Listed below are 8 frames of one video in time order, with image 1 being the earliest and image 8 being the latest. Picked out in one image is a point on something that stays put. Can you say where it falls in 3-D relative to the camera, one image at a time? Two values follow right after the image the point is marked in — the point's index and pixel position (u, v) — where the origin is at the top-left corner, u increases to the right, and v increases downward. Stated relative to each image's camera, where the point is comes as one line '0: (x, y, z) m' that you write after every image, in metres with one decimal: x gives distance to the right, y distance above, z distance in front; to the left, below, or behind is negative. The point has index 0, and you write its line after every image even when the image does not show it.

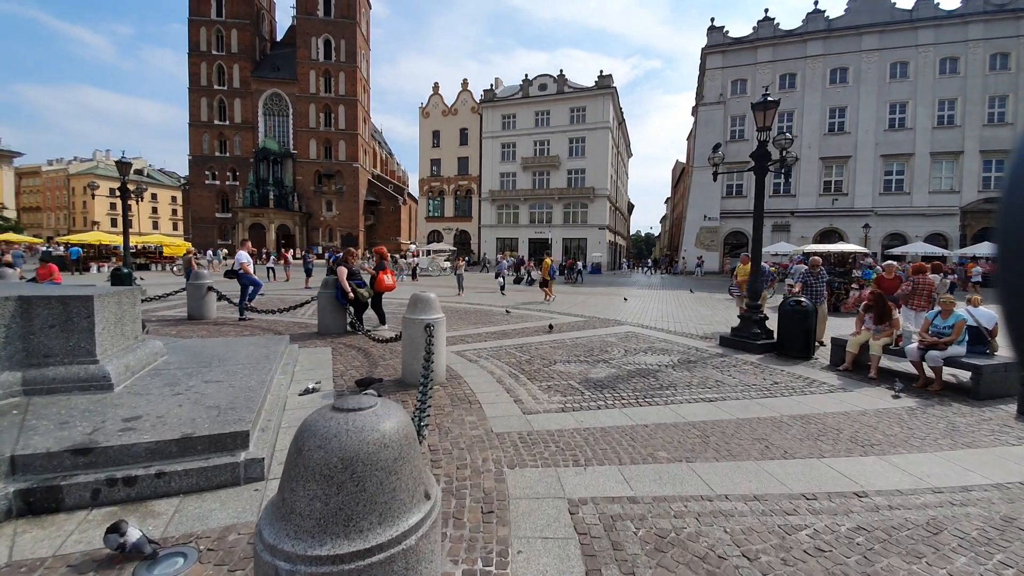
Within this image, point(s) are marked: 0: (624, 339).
0: (+2.4, -1.1, +8.8) m
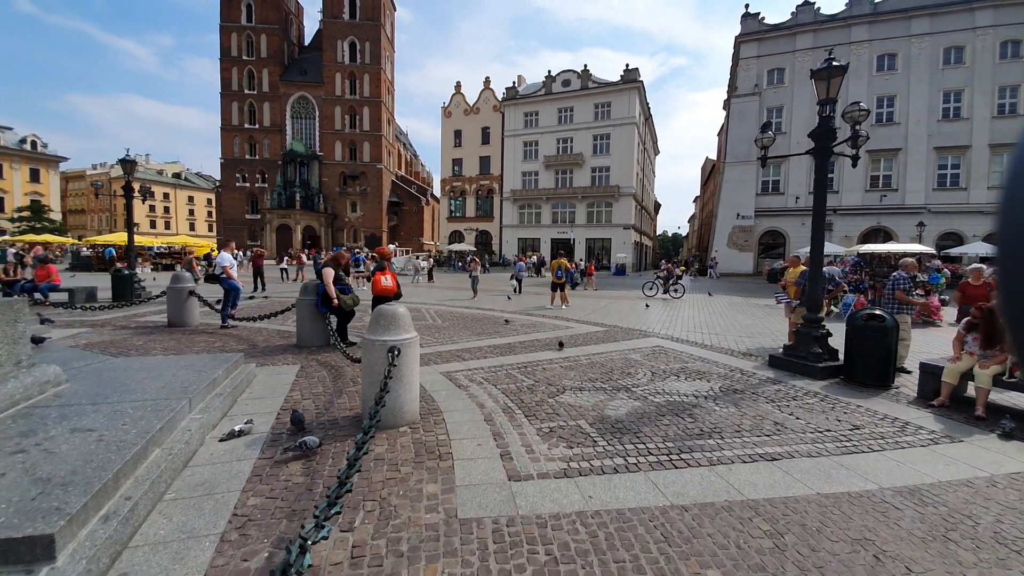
0: (+2.5, -1.2, +7.3) m
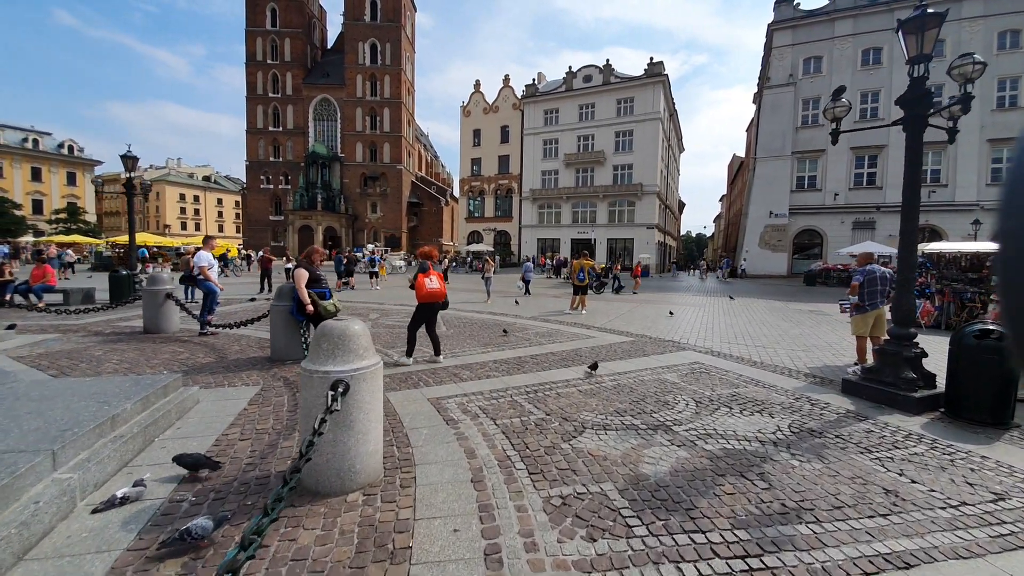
0: (+2.6, -1.3, +6.0) m
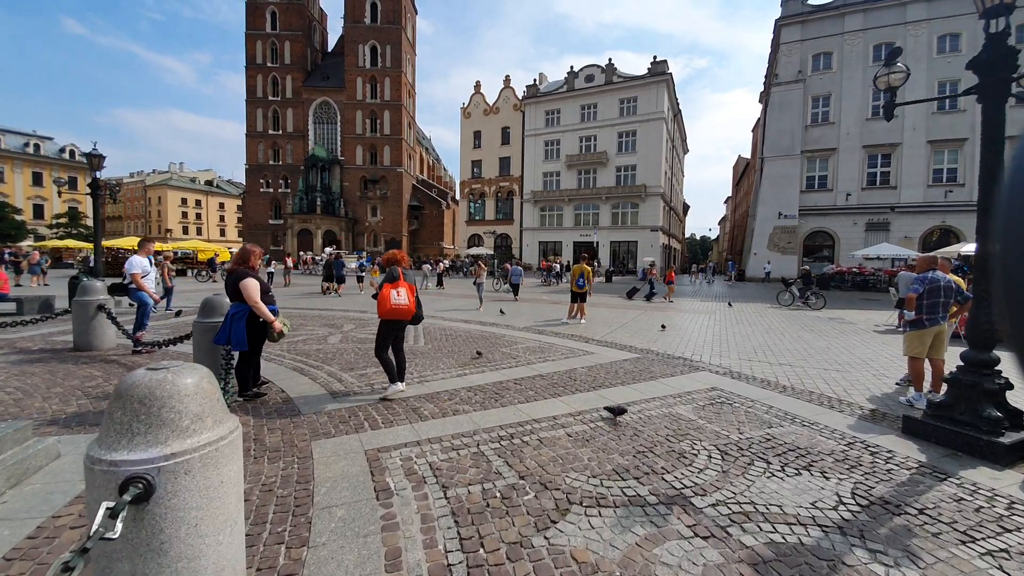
0: (+2.3, -1.5, +4.8) m
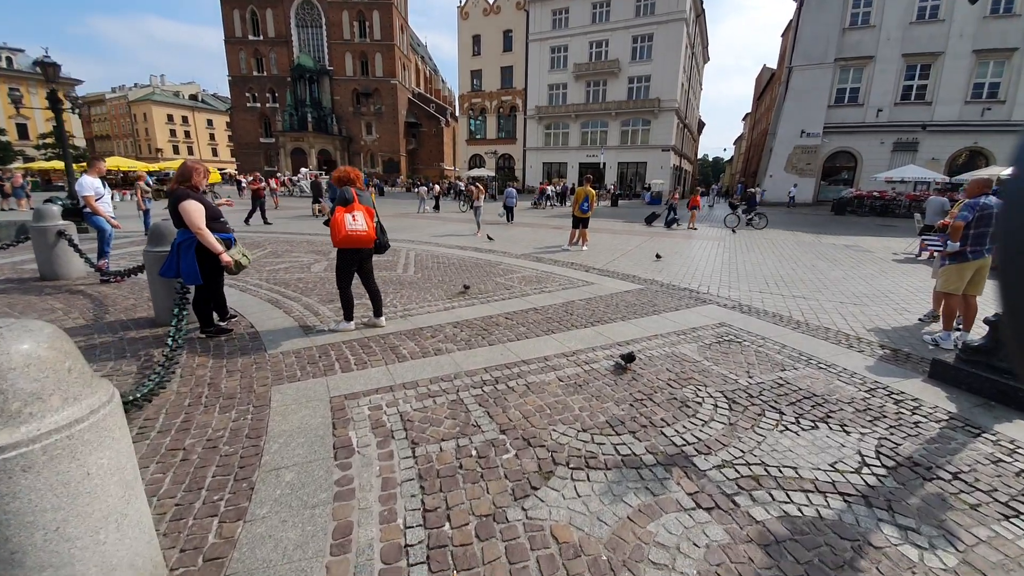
0: (+2.2, -0.7, +4.3) m
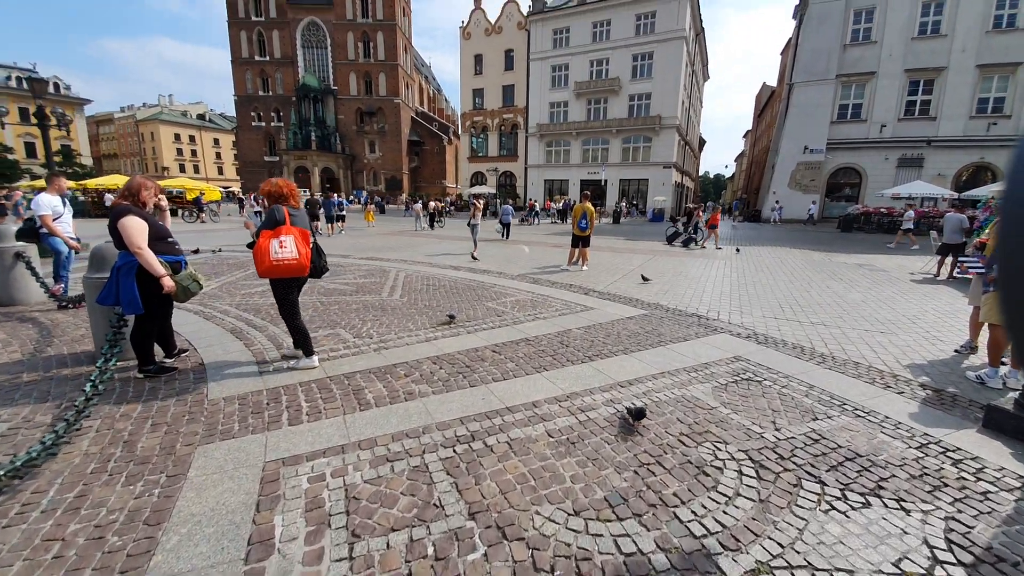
0: (+2.0, -1.0, +3.7) m
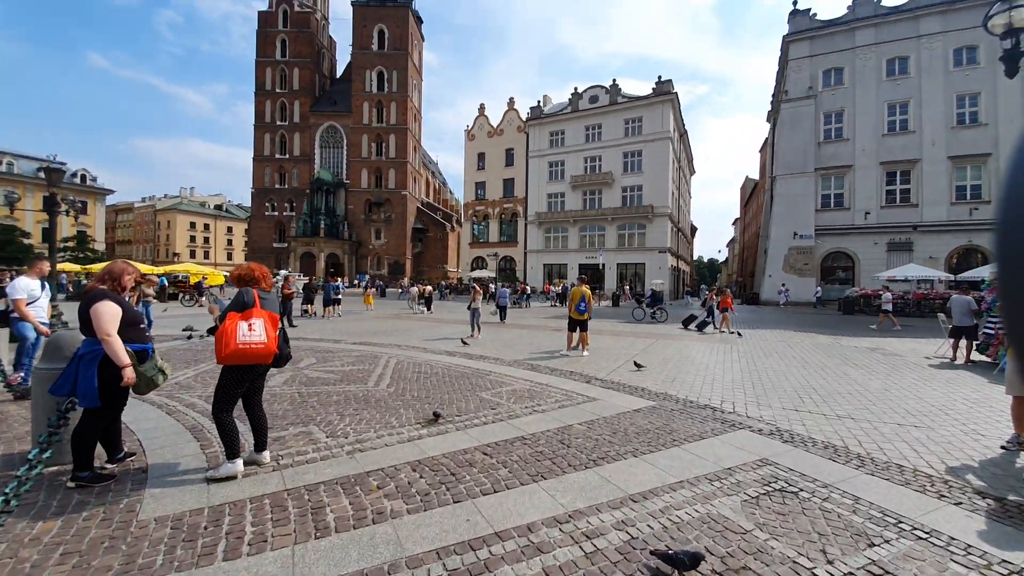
0: (+1.9, -1.7, +3.1) m
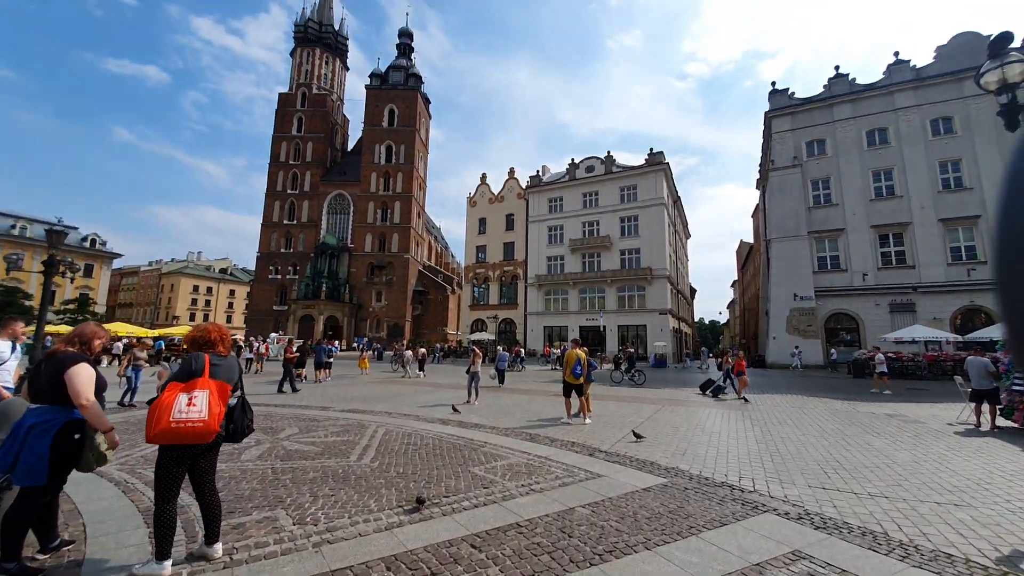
0: (+1.9, -2.1, +2.5) m
